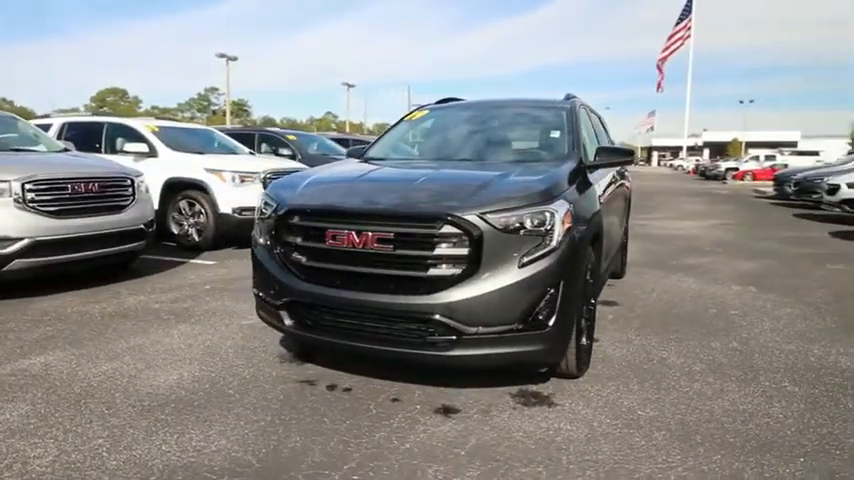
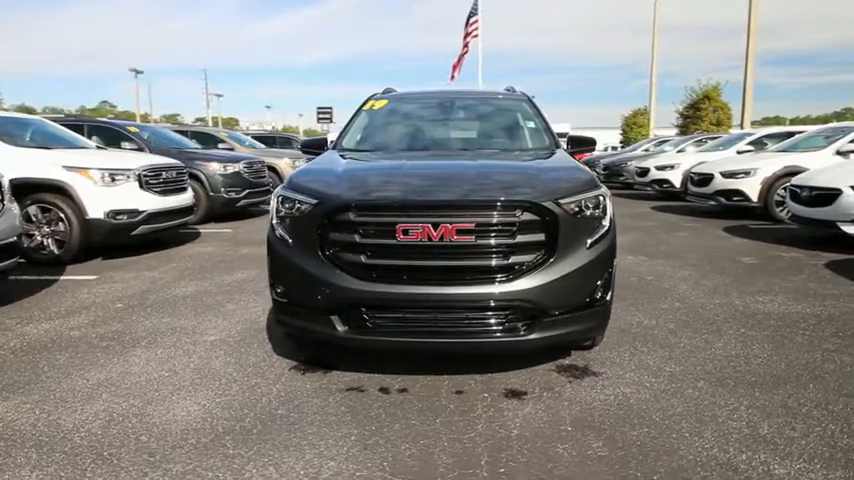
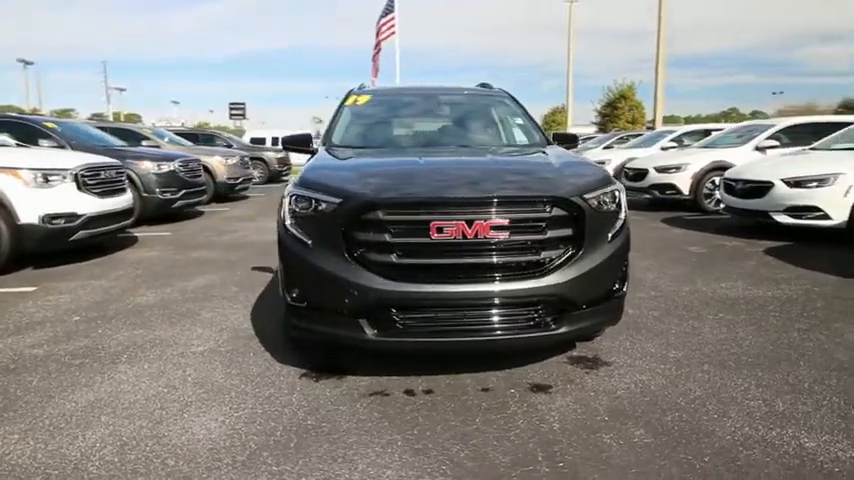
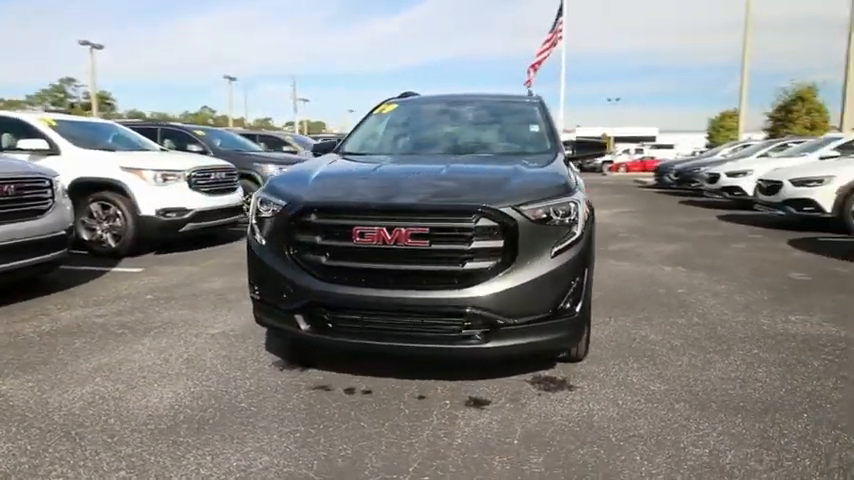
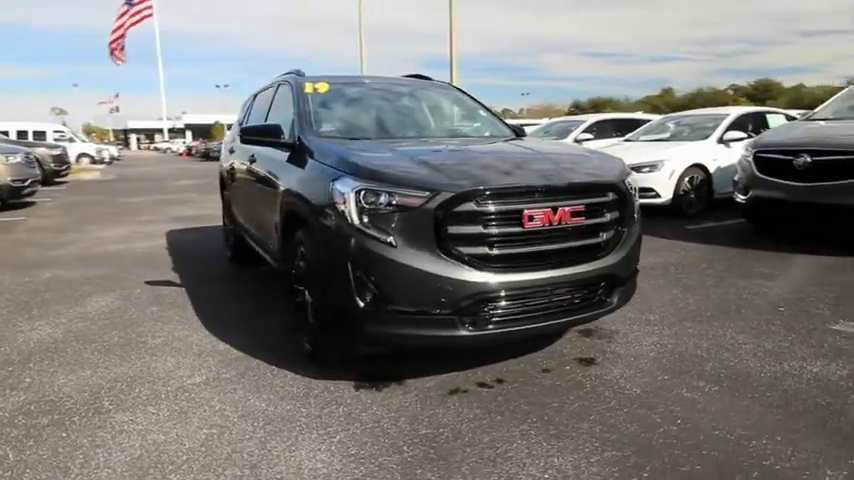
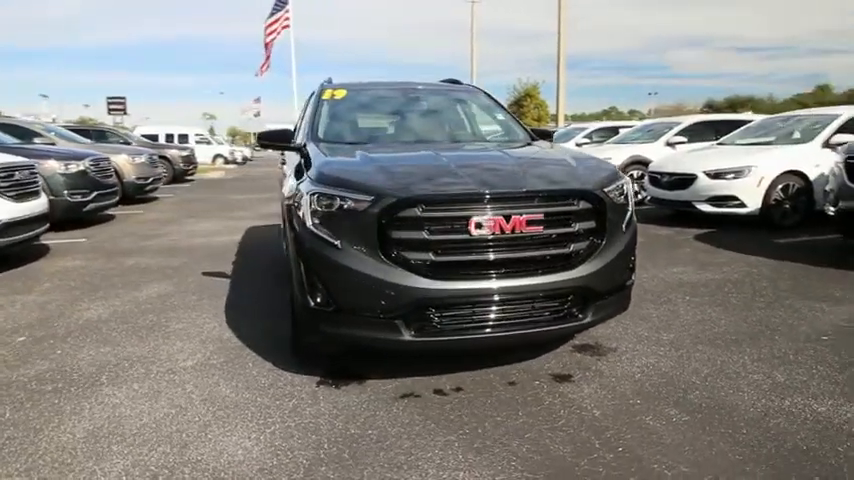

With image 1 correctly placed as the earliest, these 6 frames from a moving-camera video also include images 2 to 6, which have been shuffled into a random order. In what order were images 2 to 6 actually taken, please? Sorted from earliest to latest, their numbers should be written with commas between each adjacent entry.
4, 2, 3, 6, 5
